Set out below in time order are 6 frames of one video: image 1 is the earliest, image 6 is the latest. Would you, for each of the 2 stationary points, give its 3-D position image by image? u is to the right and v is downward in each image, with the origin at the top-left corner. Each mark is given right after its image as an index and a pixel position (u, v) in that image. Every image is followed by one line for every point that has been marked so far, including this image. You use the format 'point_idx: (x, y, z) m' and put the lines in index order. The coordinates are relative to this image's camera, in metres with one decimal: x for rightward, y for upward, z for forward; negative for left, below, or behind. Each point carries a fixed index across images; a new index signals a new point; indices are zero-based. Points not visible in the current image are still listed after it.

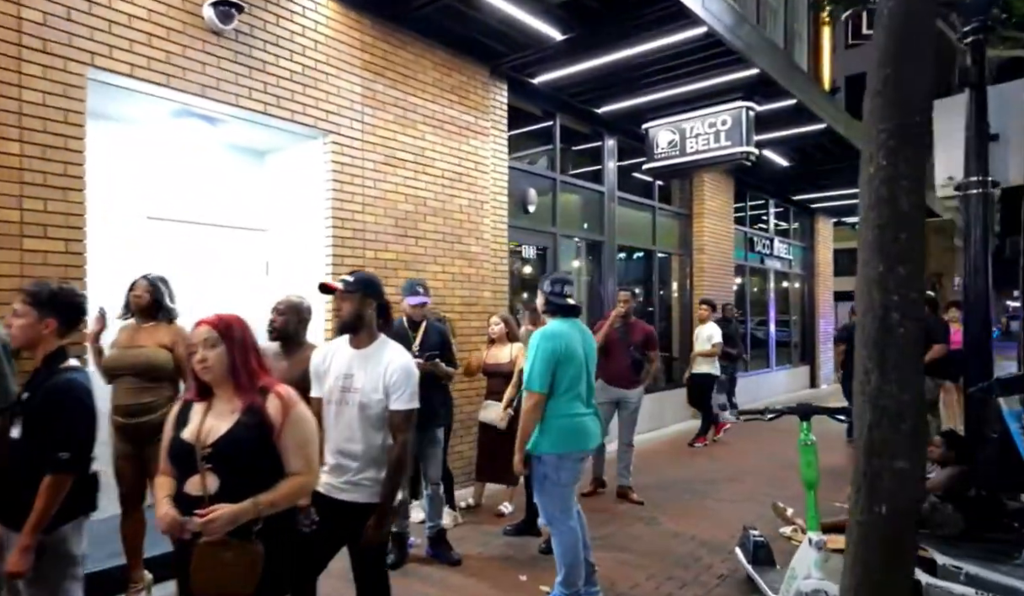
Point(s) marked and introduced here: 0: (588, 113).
0: (+1.0, +2.6, +9.3) m
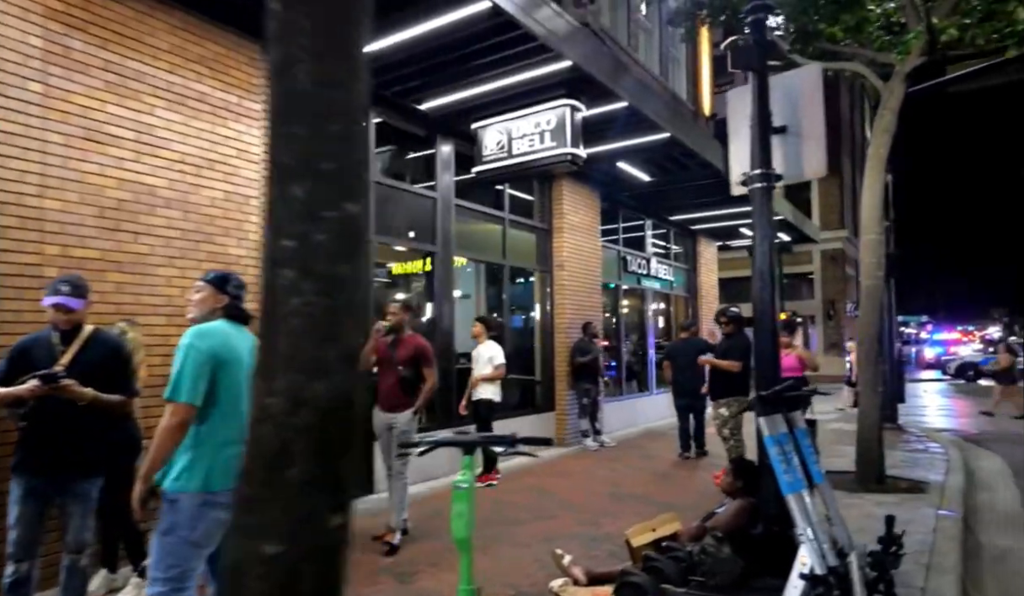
0: (-1.3, +2.4, +8.5) m
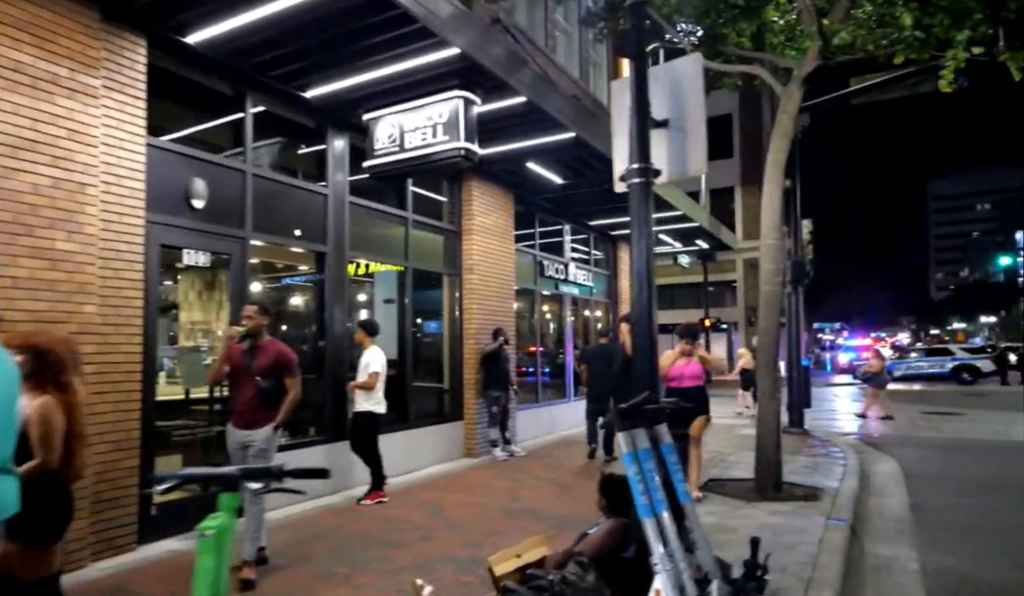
0: (-2.5, +2.3, +7.9) m
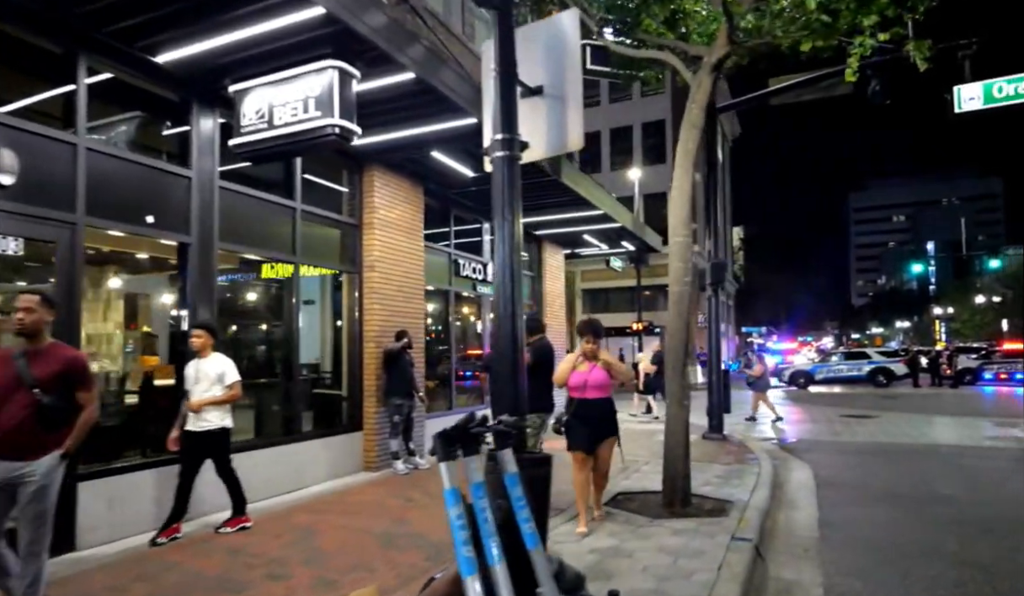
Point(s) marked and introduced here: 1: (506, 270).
0: (-3.7, +2.4, +6.9) m
1: (0.0, +0.1, +3.6) m
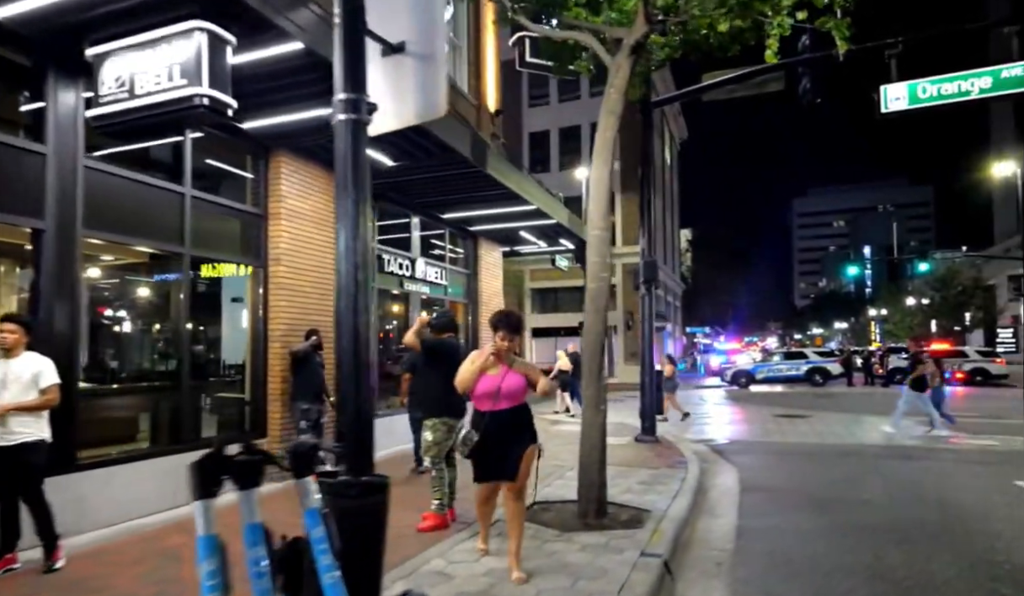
0: (-4.6, +2.4, +6.0) m
1: (-0.7, +0.2, +3.0) m
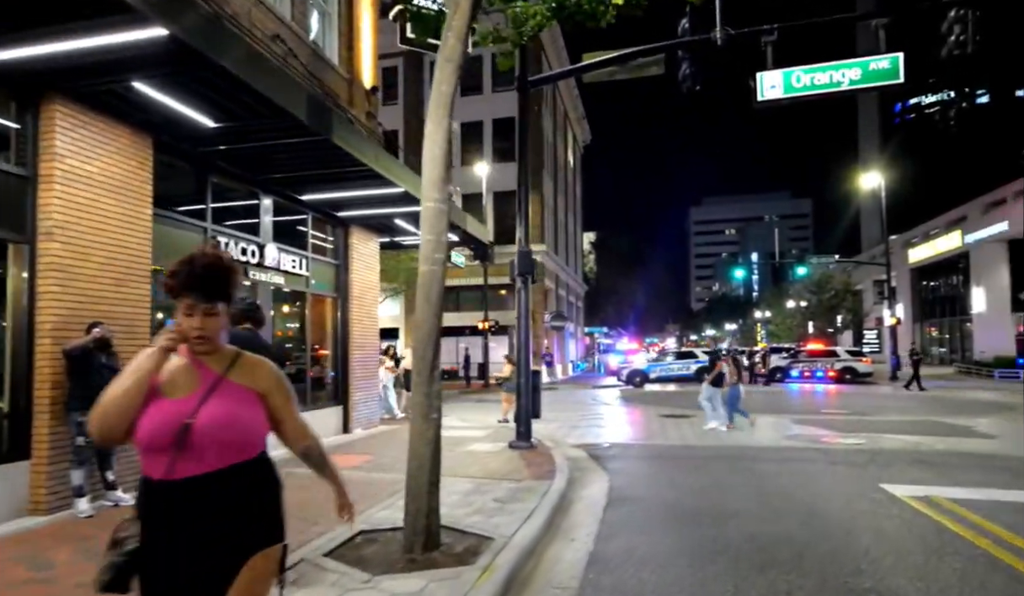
0: (-6.0, +2.6, +4.0) m
1: (-1.8, +0.3, +1.5) m
